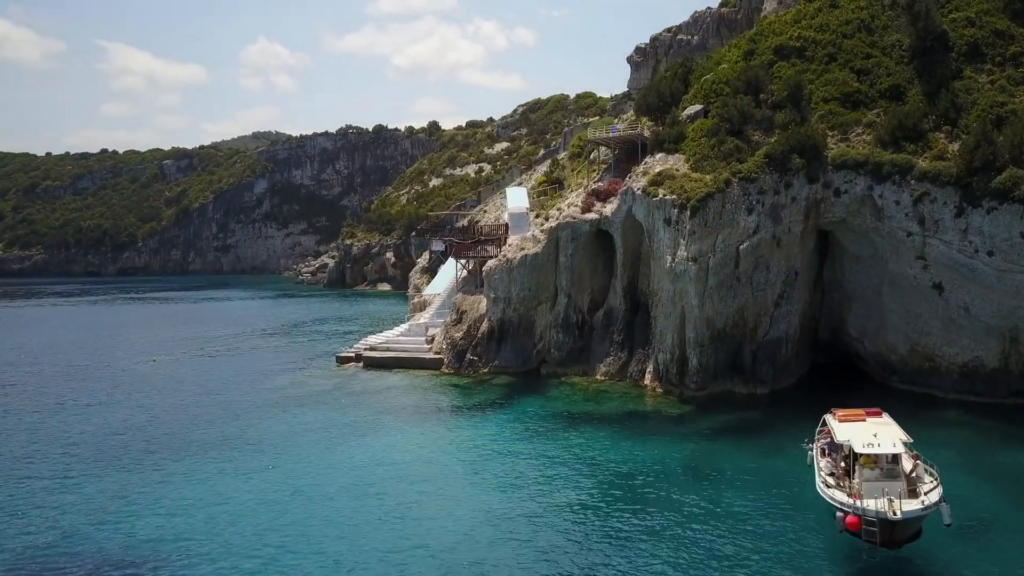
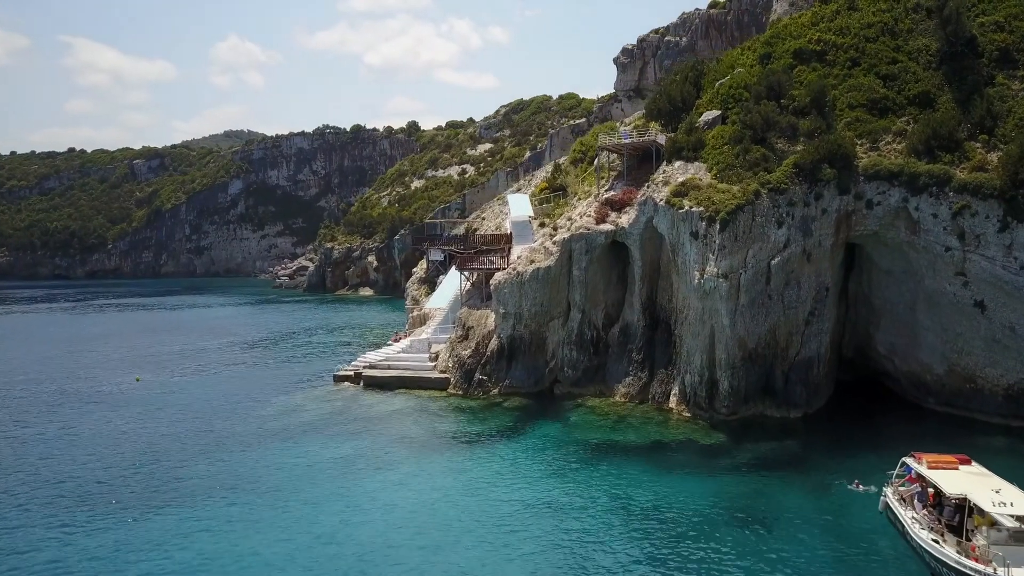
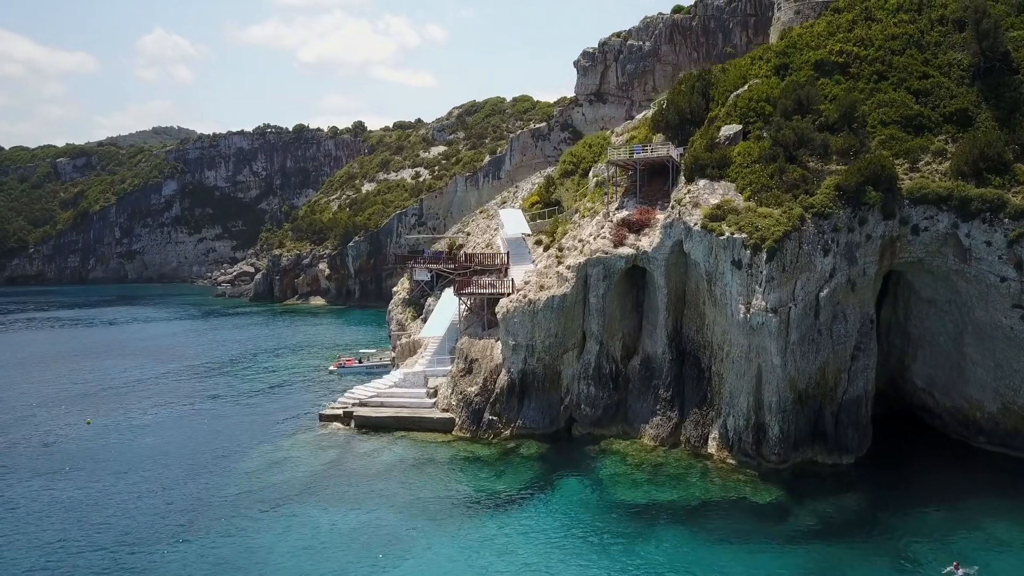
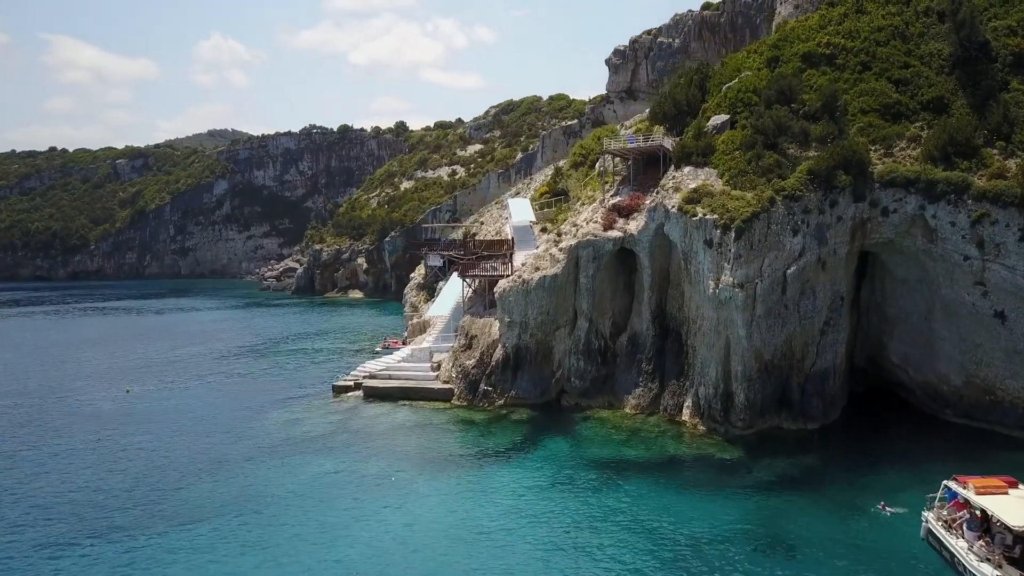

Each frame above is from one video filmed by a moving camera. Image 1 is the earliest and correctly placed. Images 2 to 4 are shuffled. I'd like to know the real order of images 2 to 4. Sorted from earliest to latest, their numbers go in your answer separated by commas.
2, 4, 3
